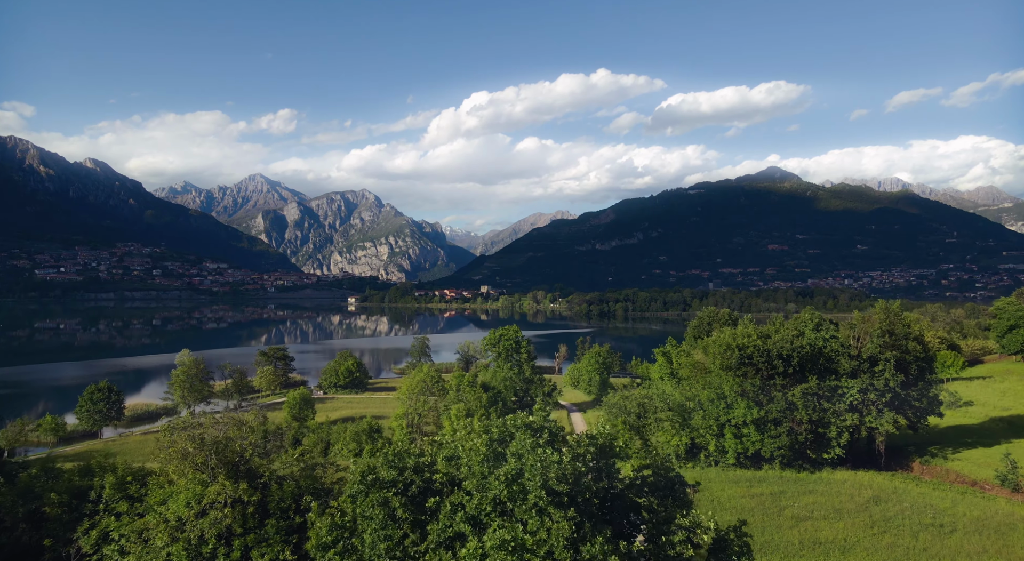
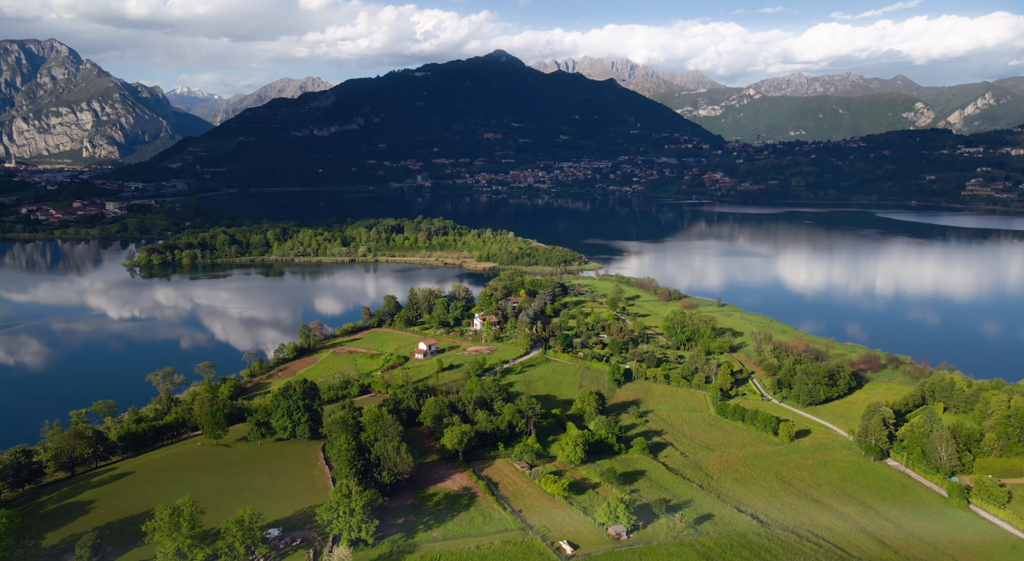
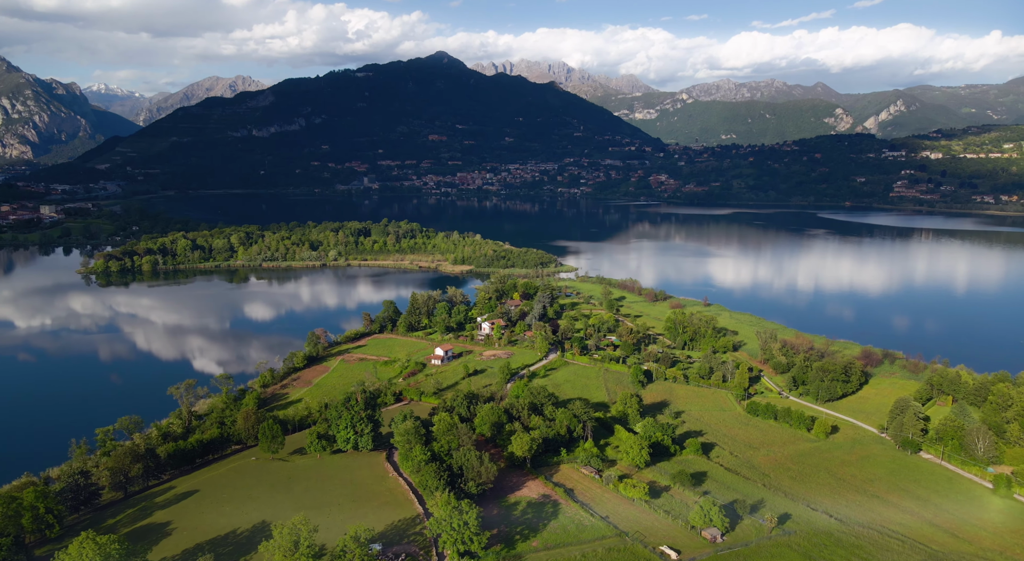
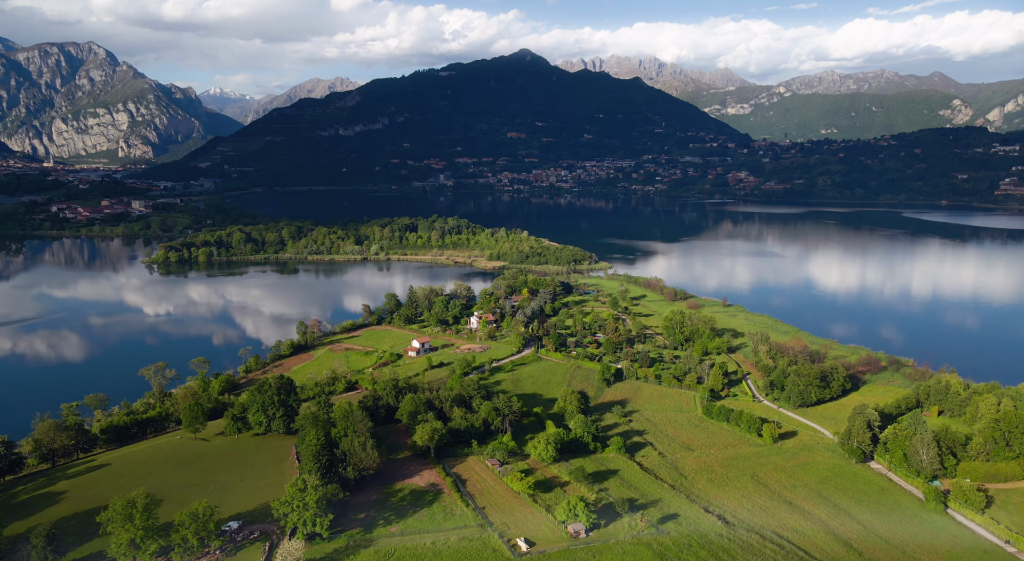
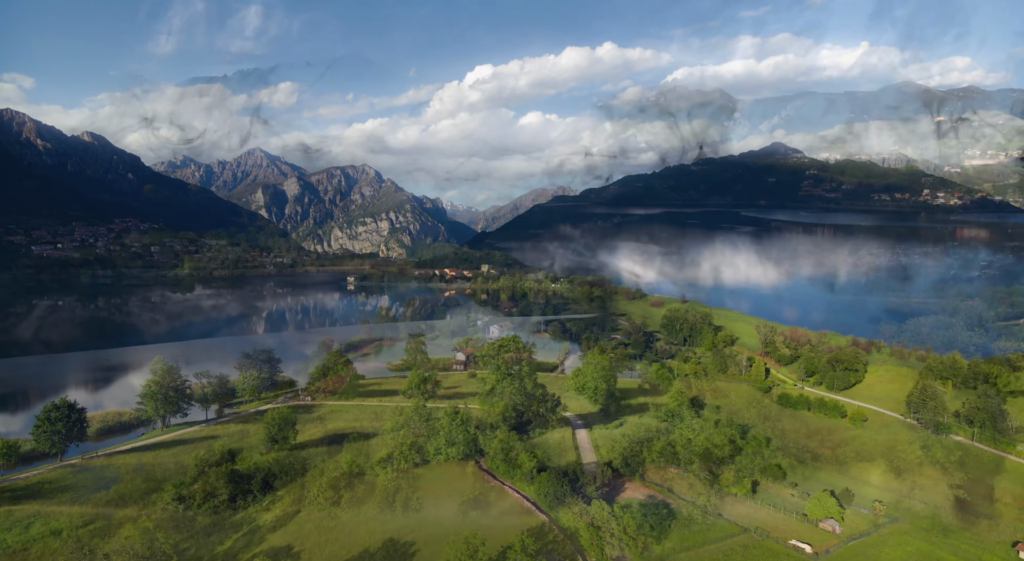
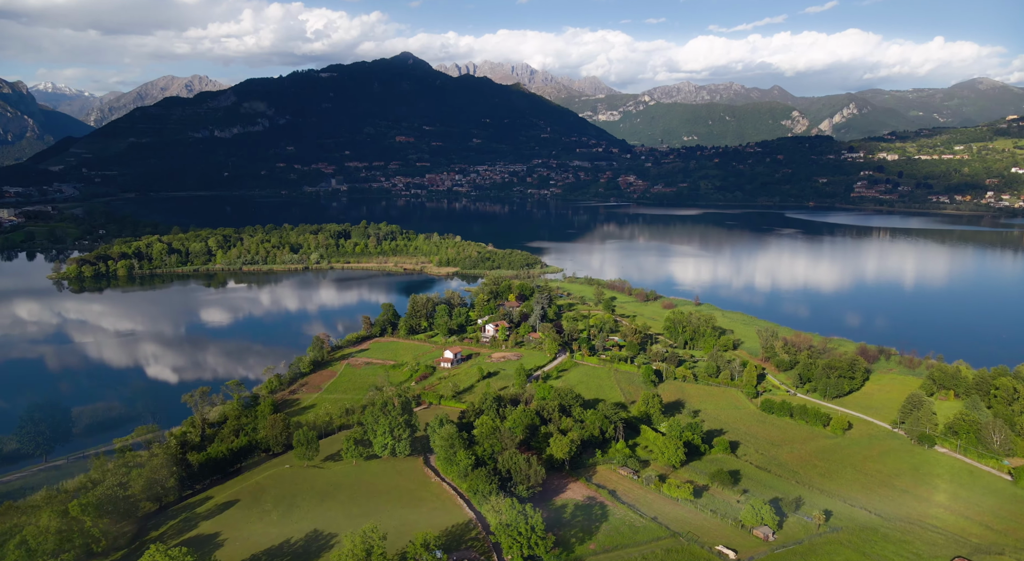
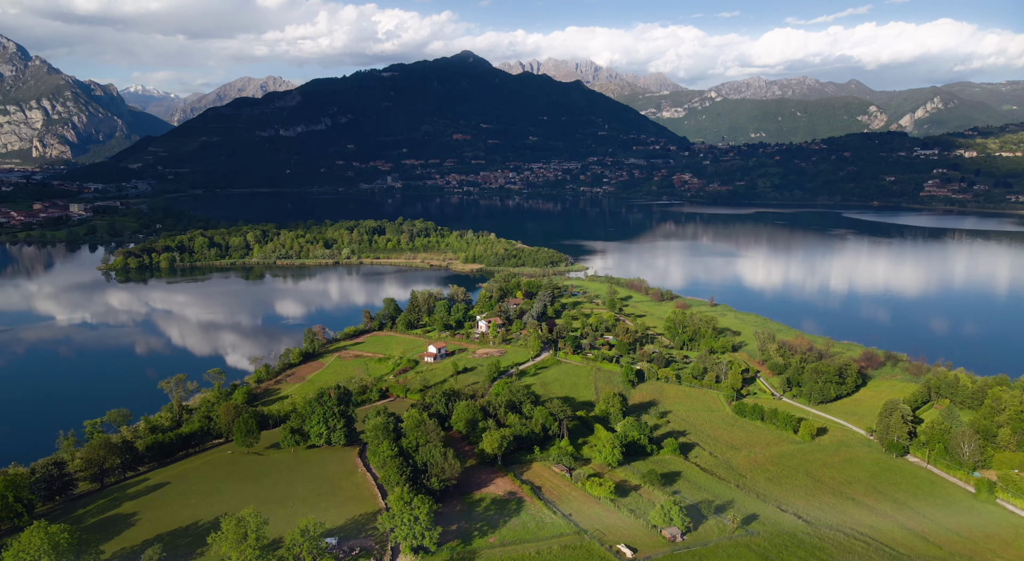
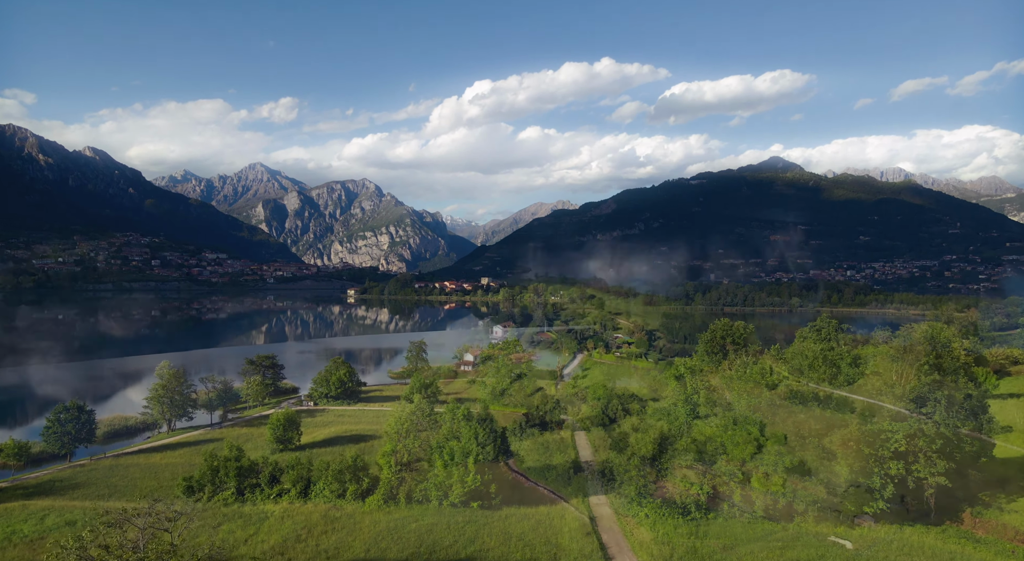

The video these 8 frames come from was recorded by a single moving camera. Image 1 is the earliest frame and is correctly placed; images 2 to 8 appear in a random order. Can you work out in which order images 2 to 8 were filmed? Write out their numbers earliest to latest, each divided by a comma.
8, 5, 6, 3, 7, 2, 4
